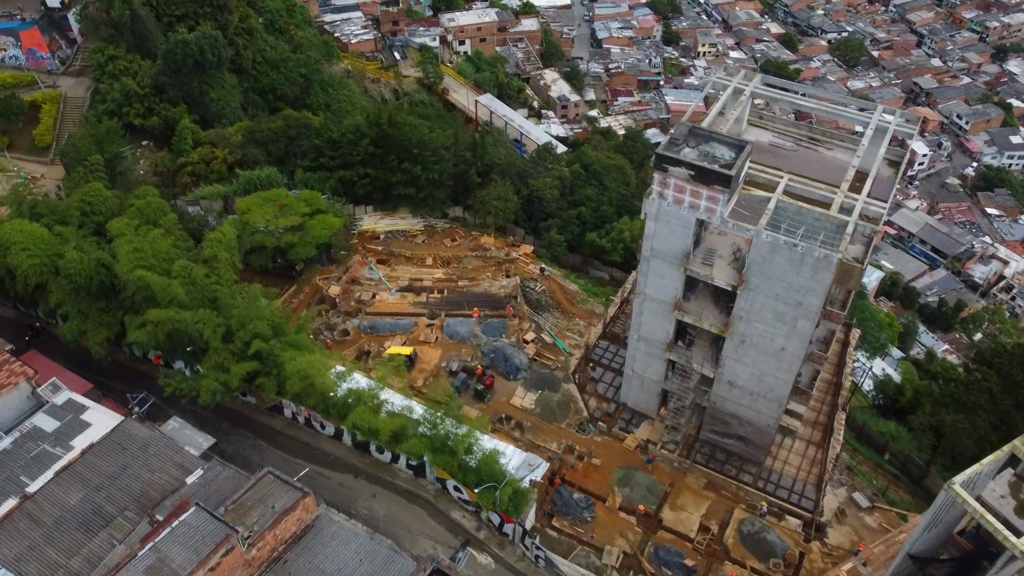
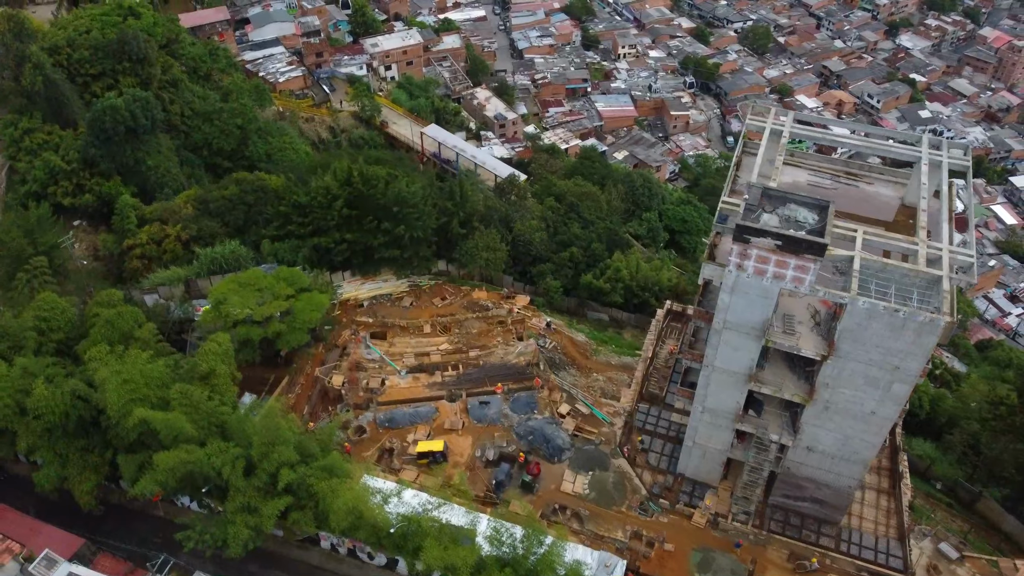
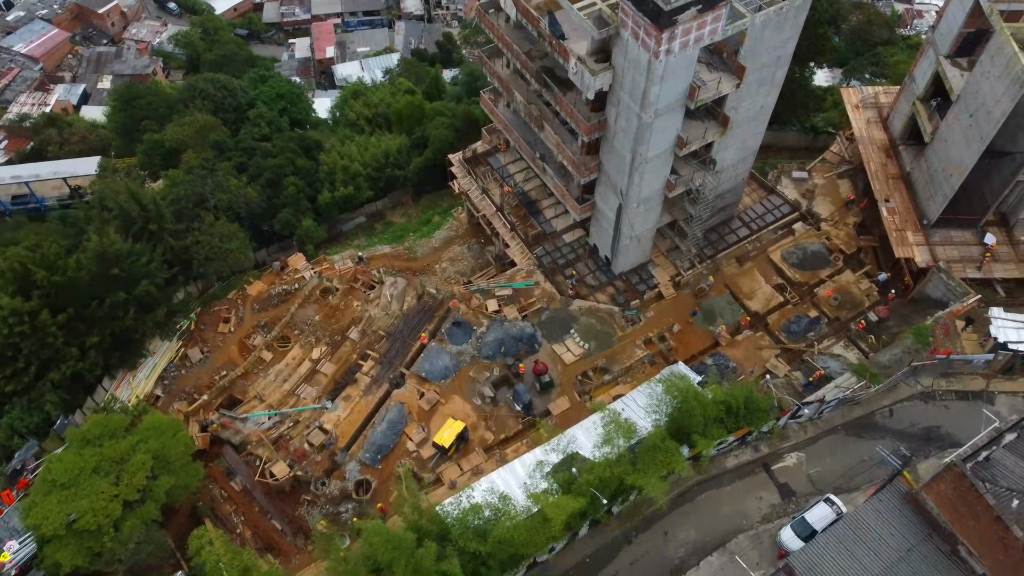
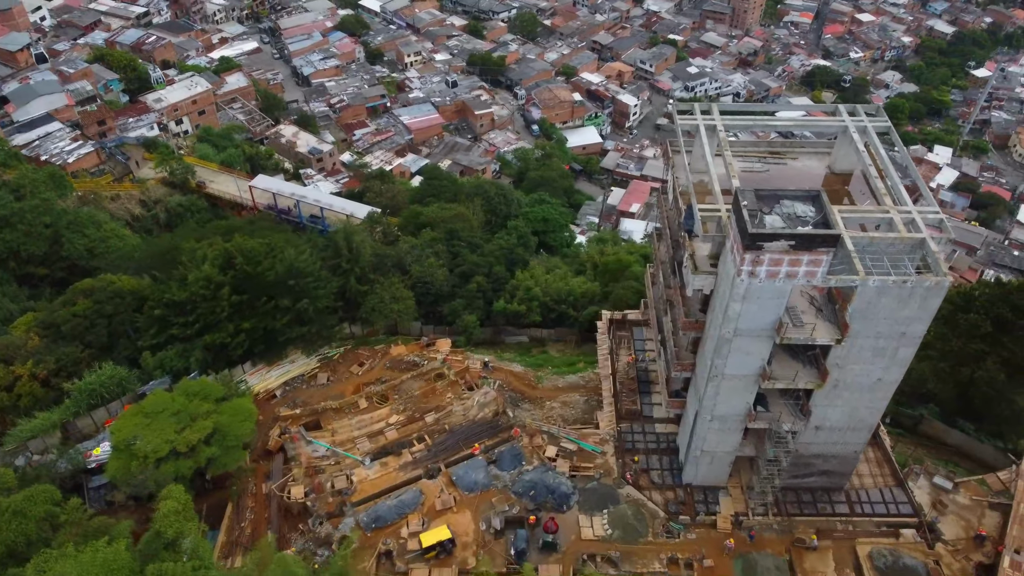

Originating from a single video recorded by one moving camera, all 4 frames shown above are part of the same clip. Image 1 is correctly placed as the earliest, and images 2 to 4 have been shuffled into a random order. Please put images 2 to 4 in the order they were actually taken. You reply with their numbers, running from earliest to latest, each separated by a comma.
2, 4, 3
